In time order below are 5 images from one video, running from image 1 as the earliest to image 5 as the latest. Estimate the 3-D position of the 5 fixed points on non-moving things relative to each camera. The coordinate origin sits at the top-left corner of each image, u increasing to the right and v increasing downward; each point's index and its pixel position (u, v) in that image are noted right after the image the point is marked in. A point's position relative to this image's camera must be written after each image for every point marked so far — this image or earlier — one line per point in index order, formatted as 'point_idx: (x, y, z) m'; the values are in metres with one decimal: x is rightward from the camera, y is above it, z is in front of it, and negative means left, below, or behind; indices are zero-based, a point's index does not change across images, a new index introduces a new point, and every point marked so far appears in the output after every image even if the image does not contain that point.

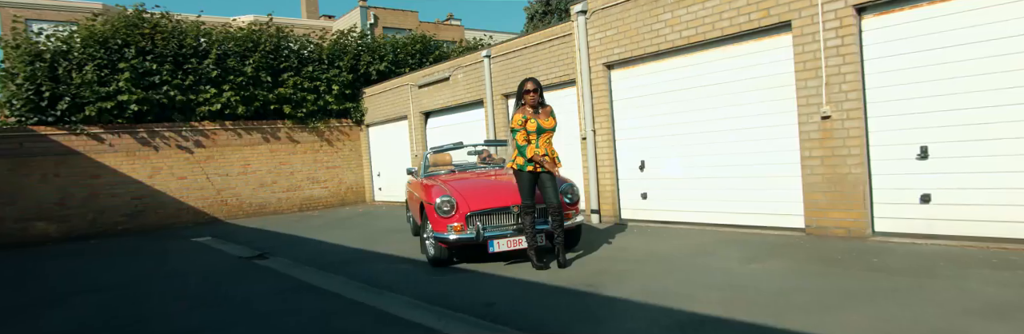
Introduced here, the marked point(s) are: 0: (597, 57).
0: (+1.3, +1.7, +8.4) m
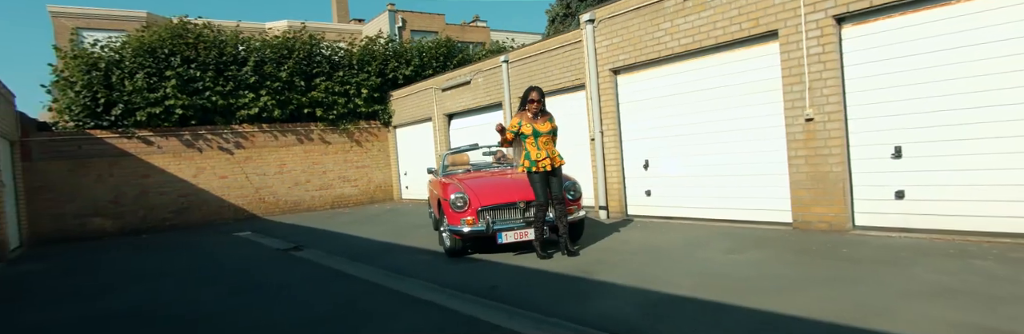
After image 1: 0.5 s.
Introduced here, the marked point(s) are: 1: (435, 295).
0: (+1.5, +1.7, +9.0) m
1: (-0.7, -1.2, +5.2) m
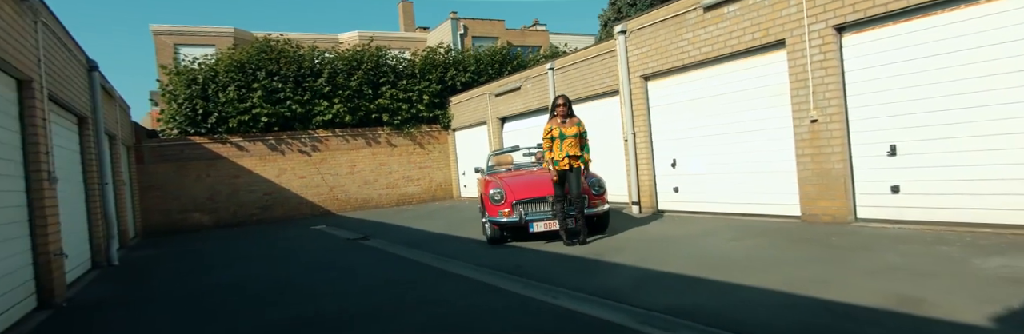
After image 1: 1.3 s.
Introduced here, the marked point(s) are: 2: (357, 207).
0: (+2.2, +1.7, +9.7) m
1: (-0.5, -1.2, +6.3) m
2: (-5.1, -1.3, +17.9) m
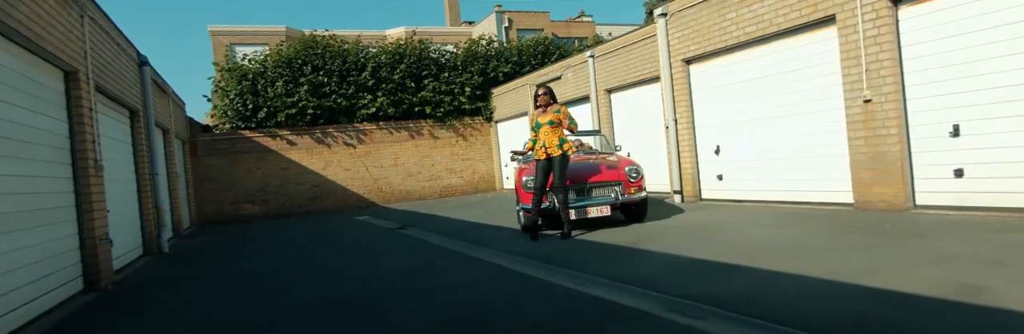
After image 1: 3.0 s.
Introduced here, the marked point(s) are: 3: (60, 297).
0: (+2.8, +1.9, +9.4) m
1: (-0.1, -1.0, +6.2) m
2: (-3.7, -1.0, +18.1) m
3: (-4.7, -1.3, +5.7) m
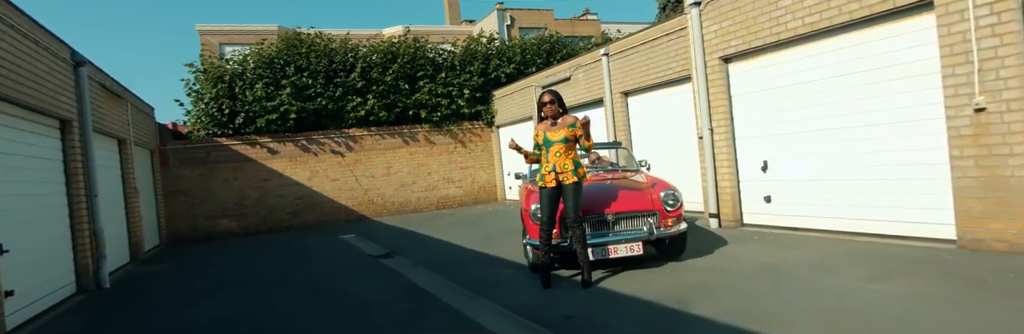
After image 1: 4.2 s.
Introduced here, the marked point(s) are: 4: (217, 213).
0: (+2.9, +1.7, +7.8) m
1: (-0.1, -1.3, +4.7) m
2: (-3.6, -1.3, +16.6) m
3: (-4.6, -1.6, +4.2) m
4: (-7.9, -1.2, +14.8) m
